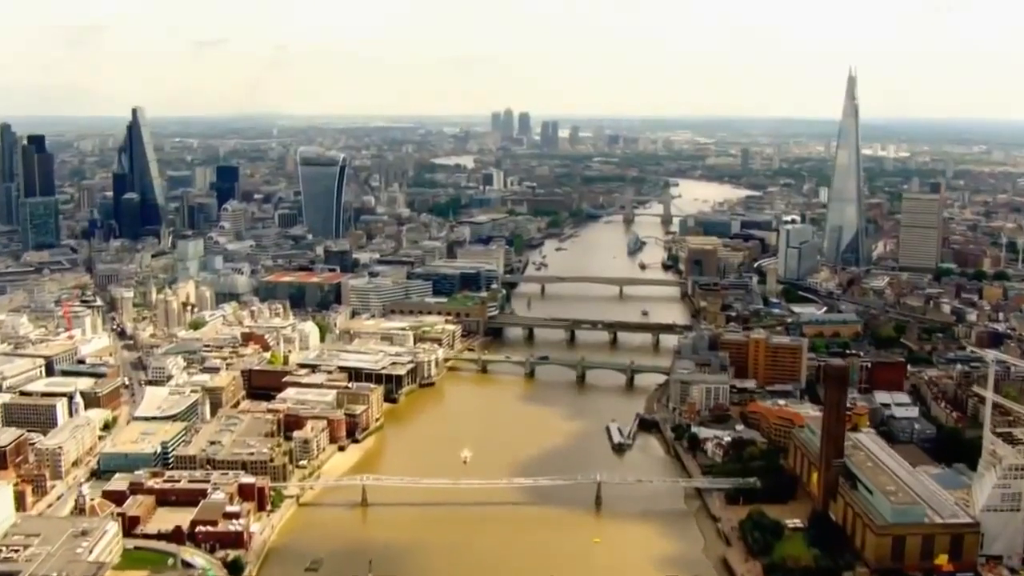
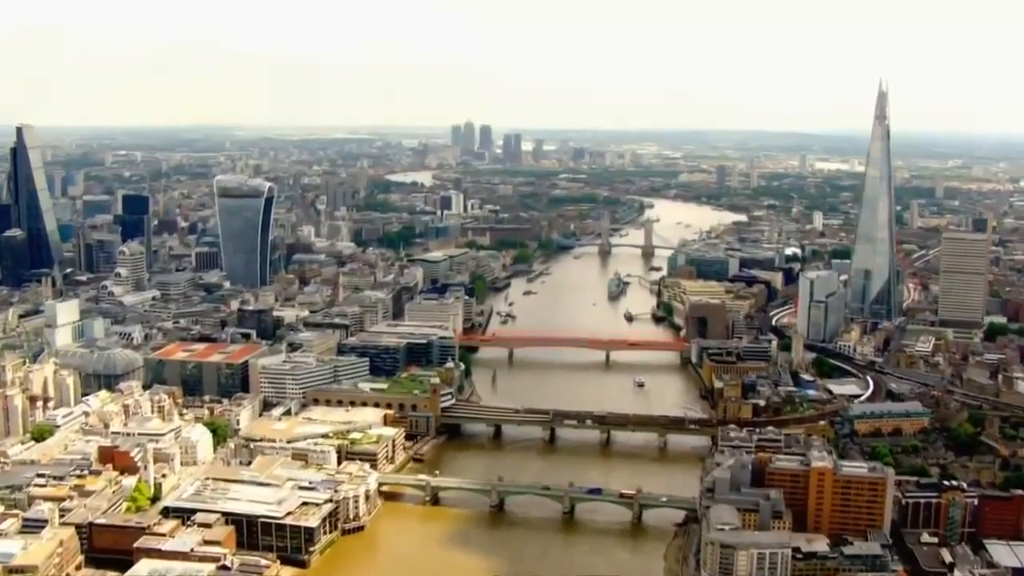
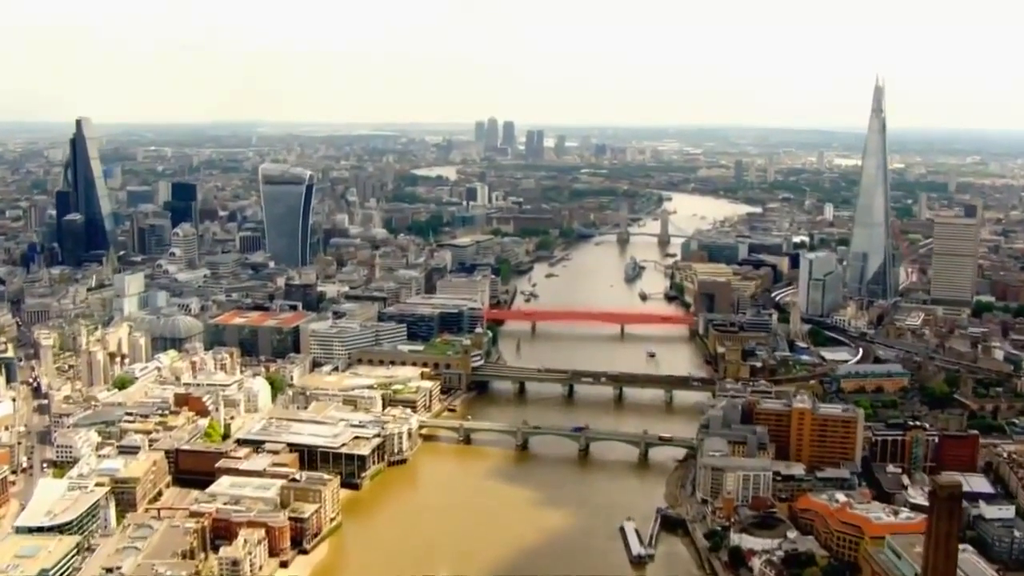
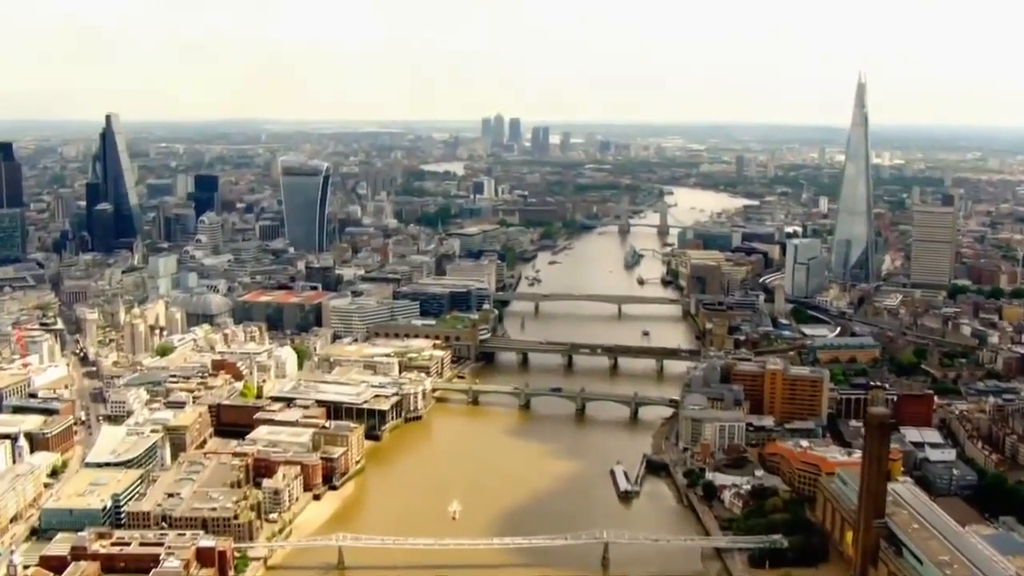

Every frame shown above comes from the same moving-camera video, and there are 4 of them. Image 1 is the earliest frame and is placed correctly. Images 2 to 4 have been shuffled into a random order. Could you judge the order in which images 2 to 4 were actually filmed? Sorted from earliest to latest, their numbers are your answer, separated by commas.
4, 3, 2
